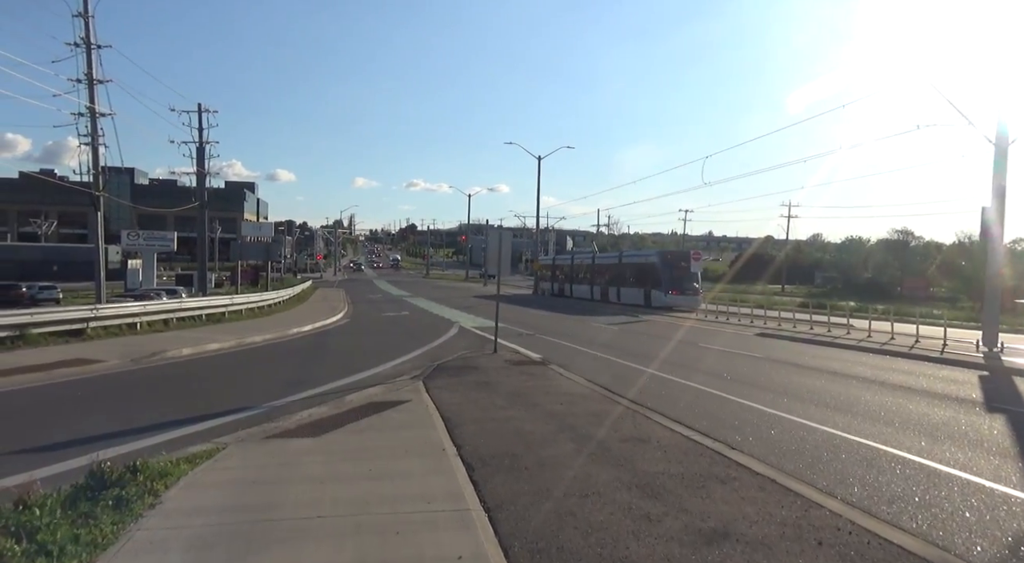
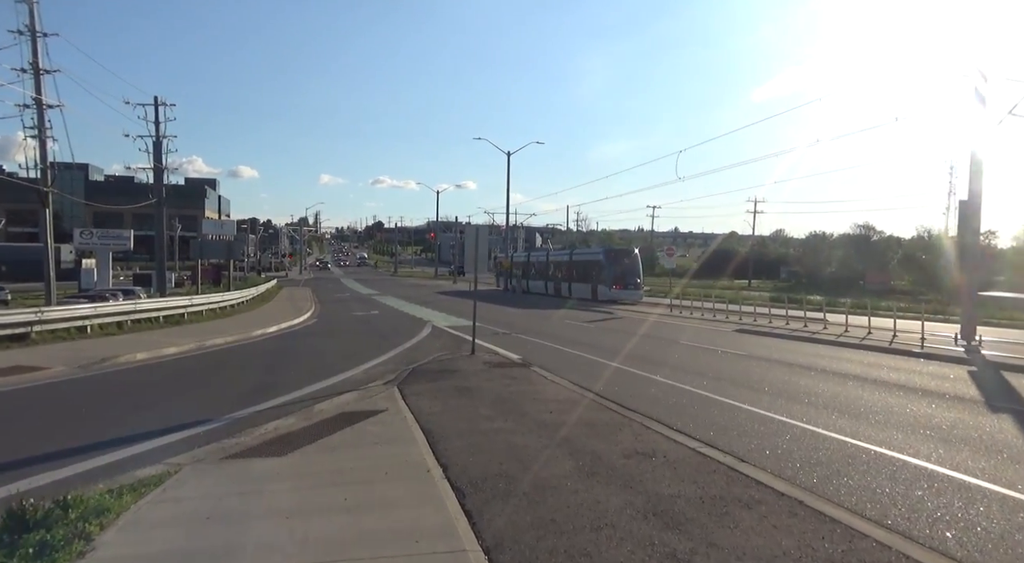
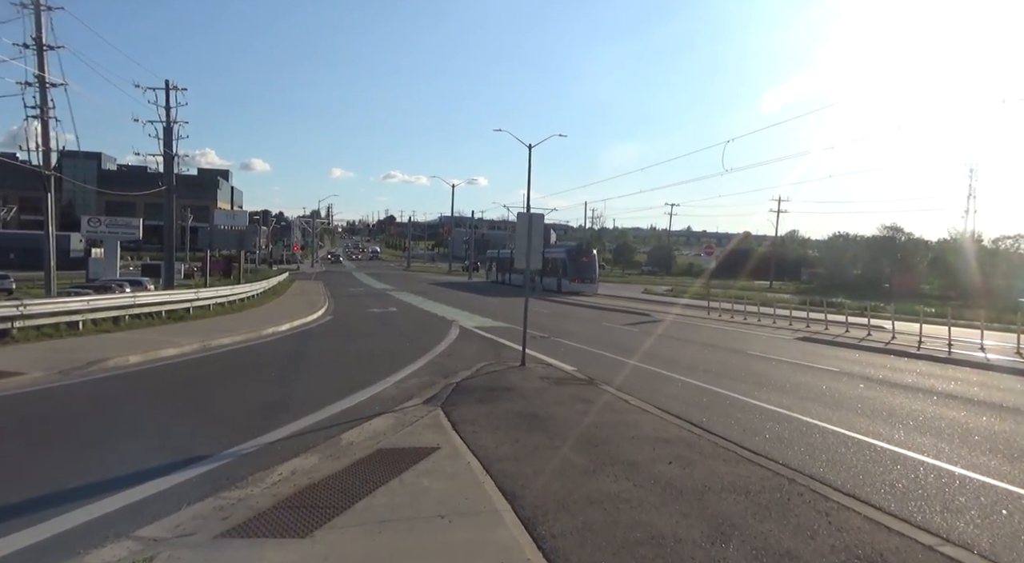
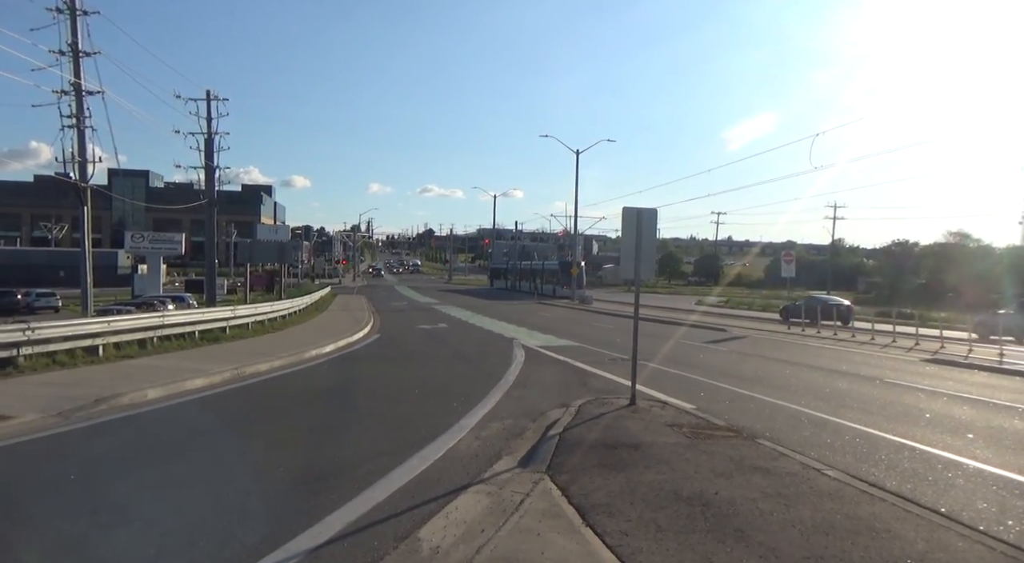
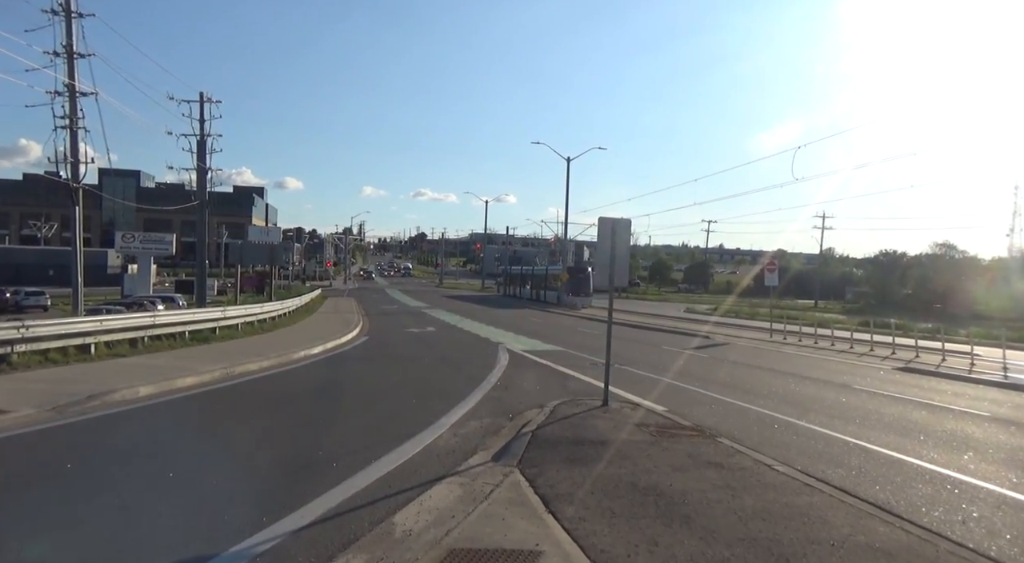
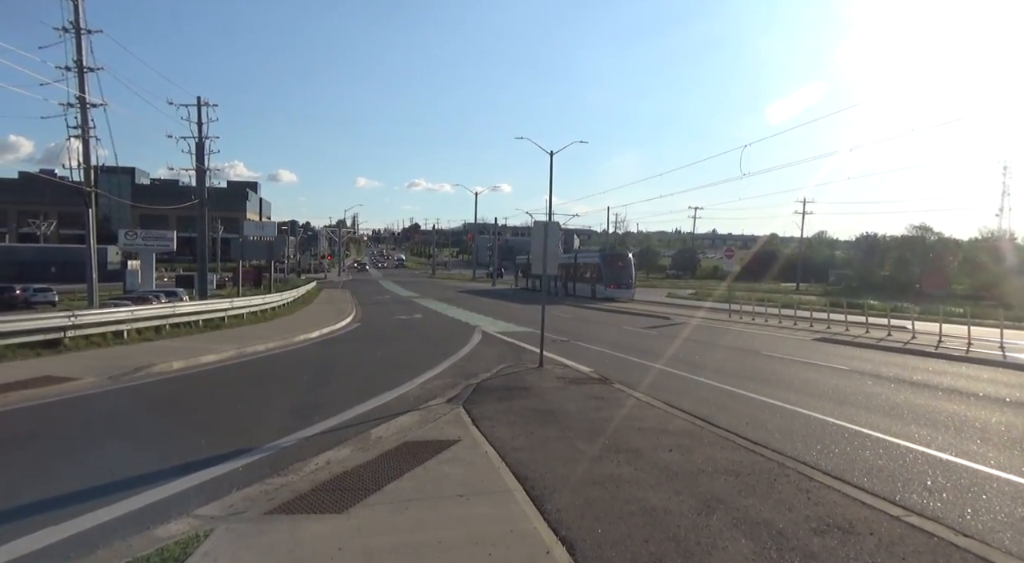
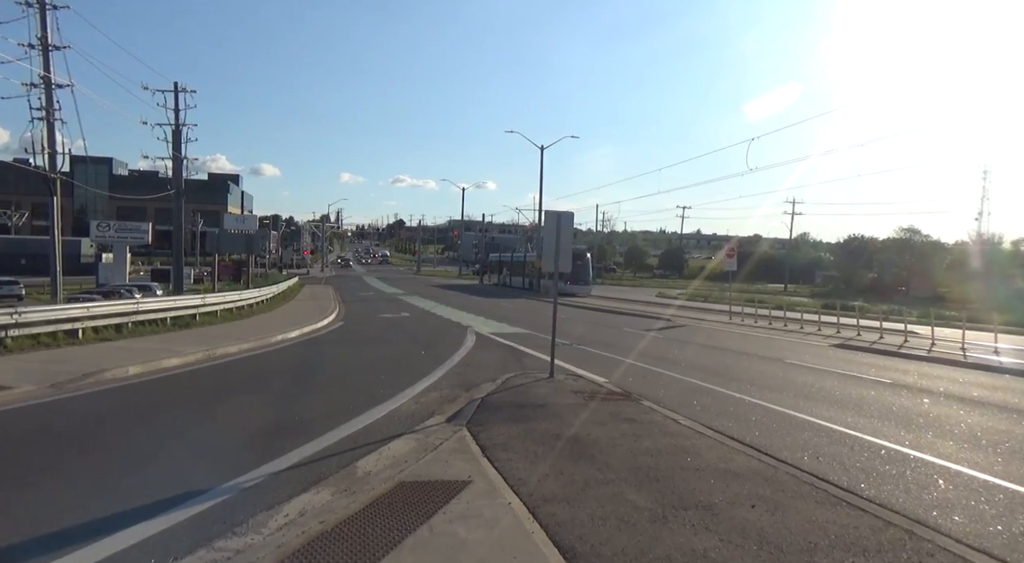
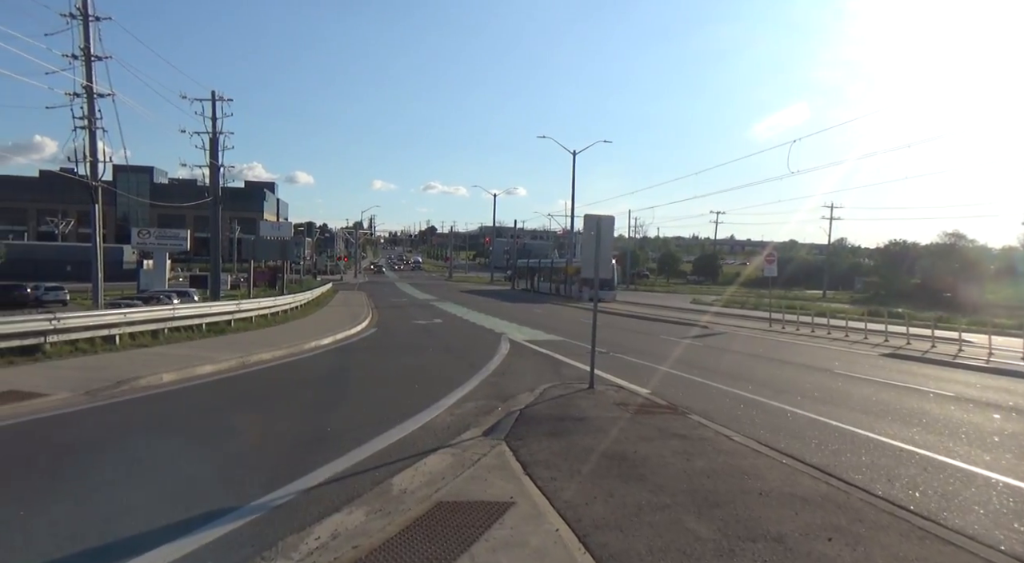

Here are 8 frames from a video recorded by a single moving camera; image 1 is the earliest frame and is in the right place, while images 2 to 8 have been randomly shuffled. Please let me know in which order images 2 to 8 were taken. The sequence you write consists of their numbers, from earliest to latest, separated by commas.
2, 6, 3, 7, 8, 5, 4
